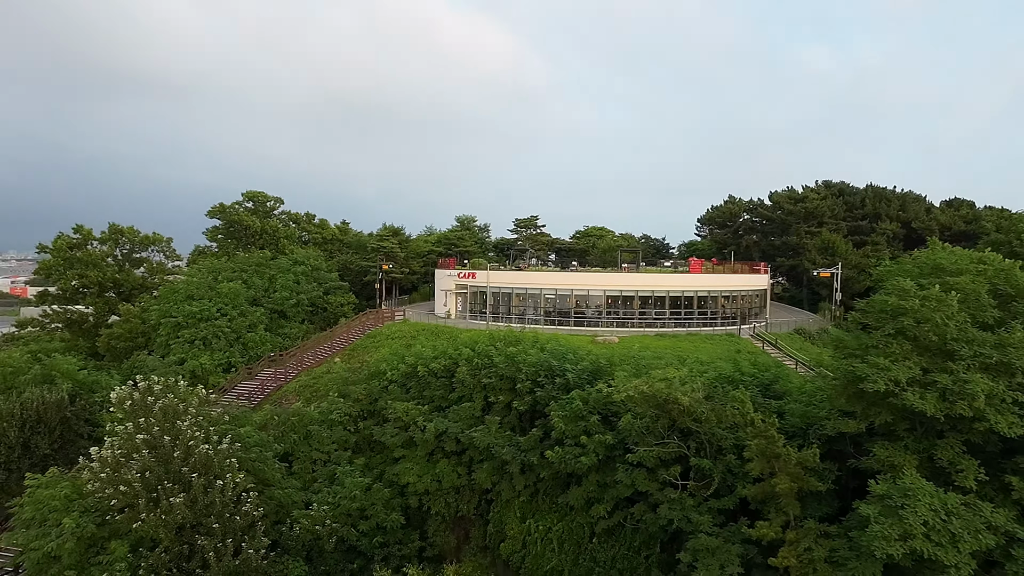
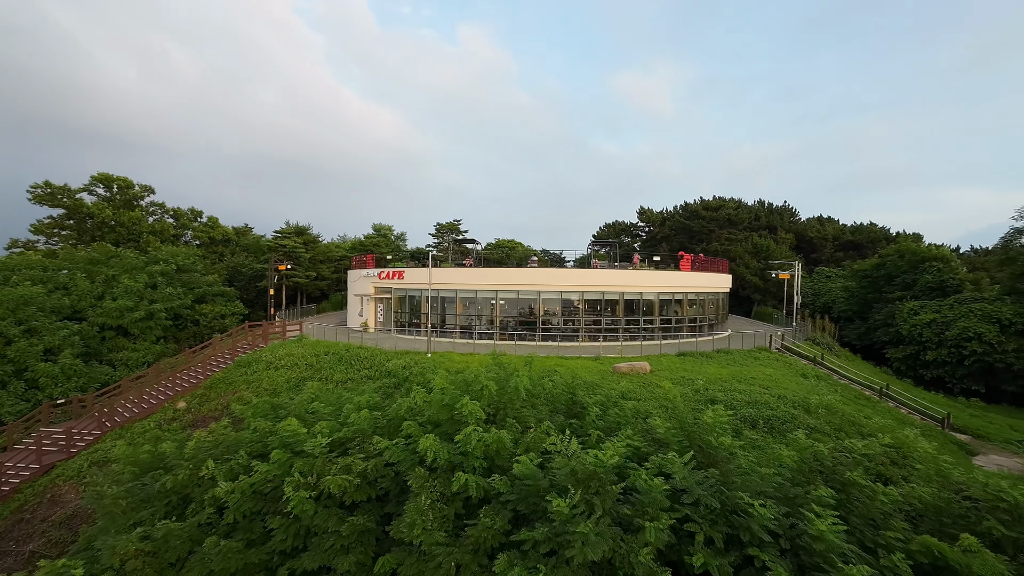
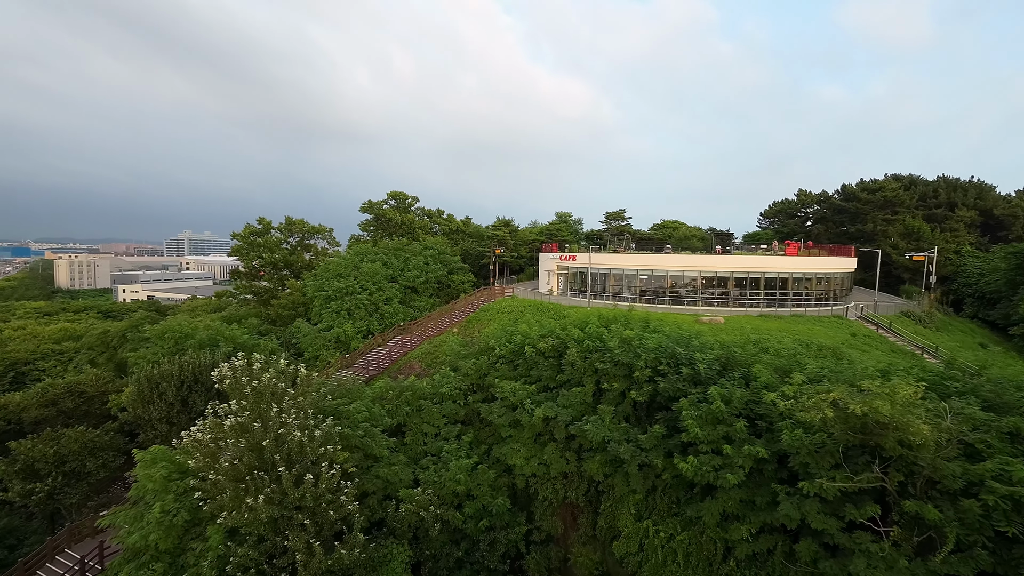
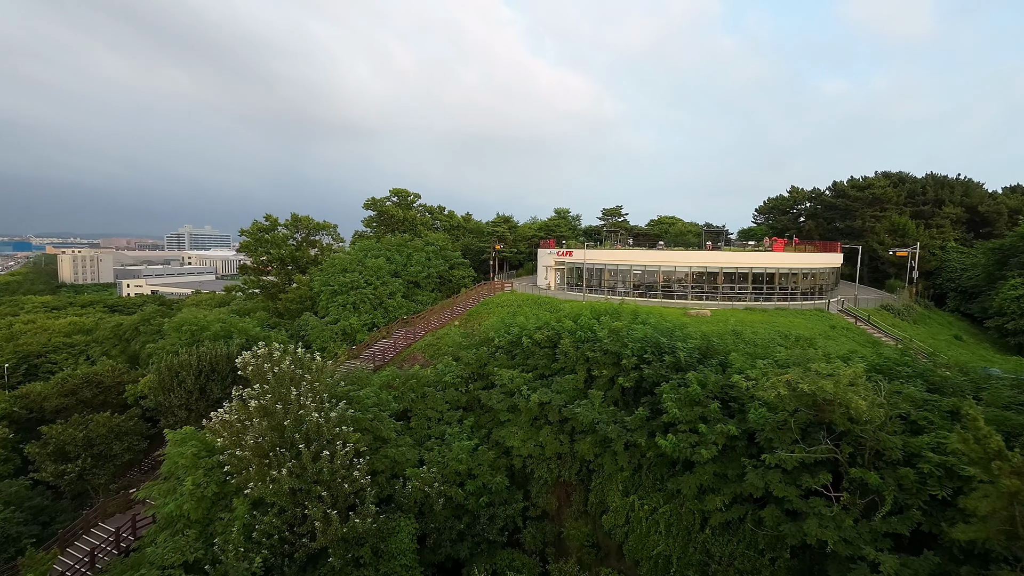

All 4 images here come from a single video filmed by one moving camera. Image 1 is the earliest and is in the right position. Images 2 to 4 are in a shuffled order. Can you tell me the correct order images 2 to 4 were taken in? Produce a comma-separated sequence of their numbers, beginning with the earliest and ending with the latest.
4, 3, 2
